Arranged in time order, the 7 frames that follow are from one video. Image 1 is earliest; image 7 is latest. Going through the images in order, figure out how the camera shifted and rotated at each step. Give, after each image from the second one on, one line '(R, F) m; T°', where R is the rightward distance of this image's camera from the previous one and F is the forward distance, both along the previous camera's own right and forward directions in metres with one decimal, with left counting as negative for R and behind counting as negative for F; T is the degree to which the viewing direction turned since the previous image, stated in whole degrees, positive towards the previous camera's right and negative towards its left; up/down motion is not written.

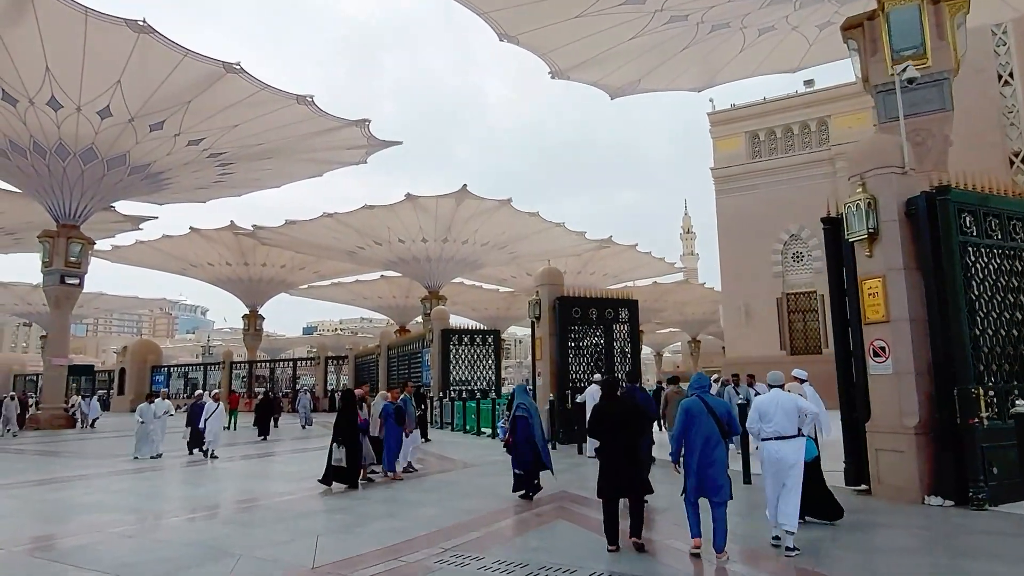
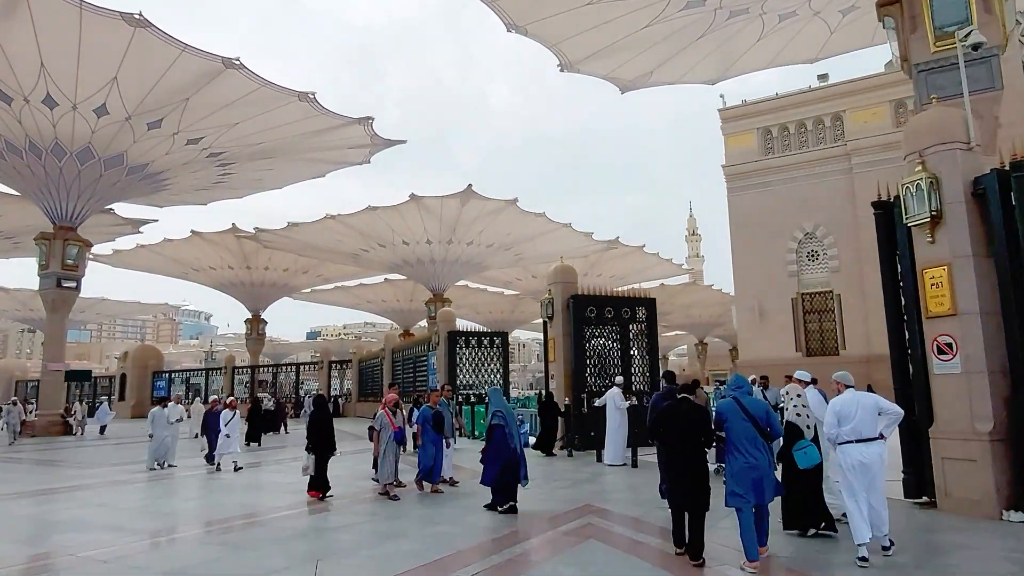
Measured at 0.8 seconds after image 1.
(-0.1, +0.6) m; 0°
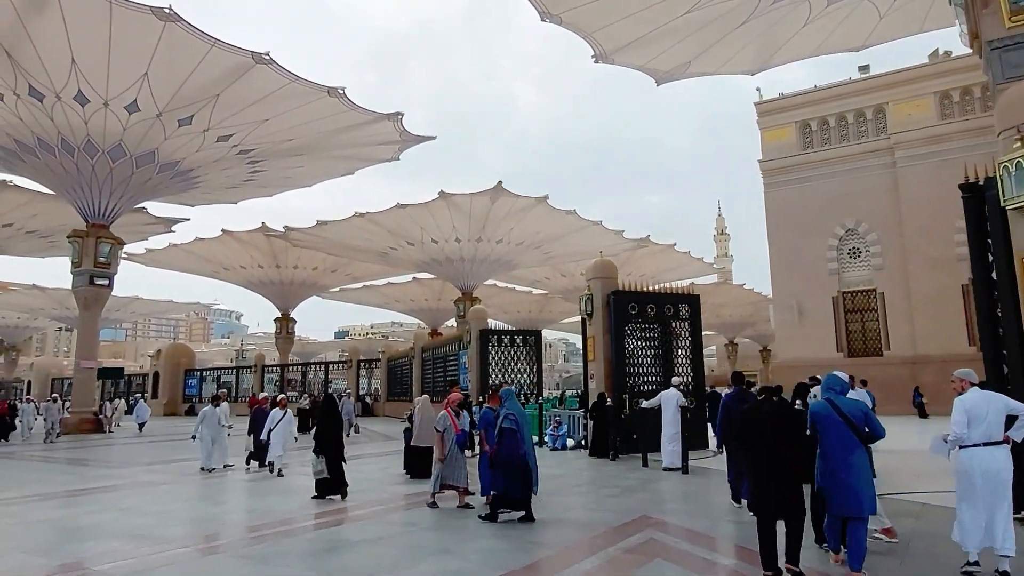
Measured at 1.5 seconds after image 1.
(-0.2, +0.4) m; -2°
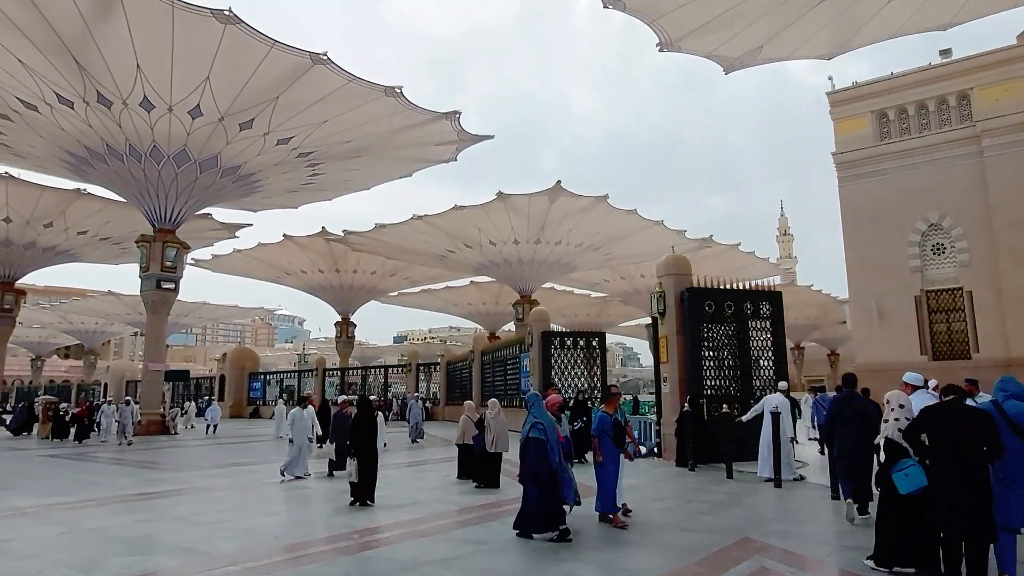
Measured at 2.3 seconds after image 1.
(-0.1, +0.5) m; -5°
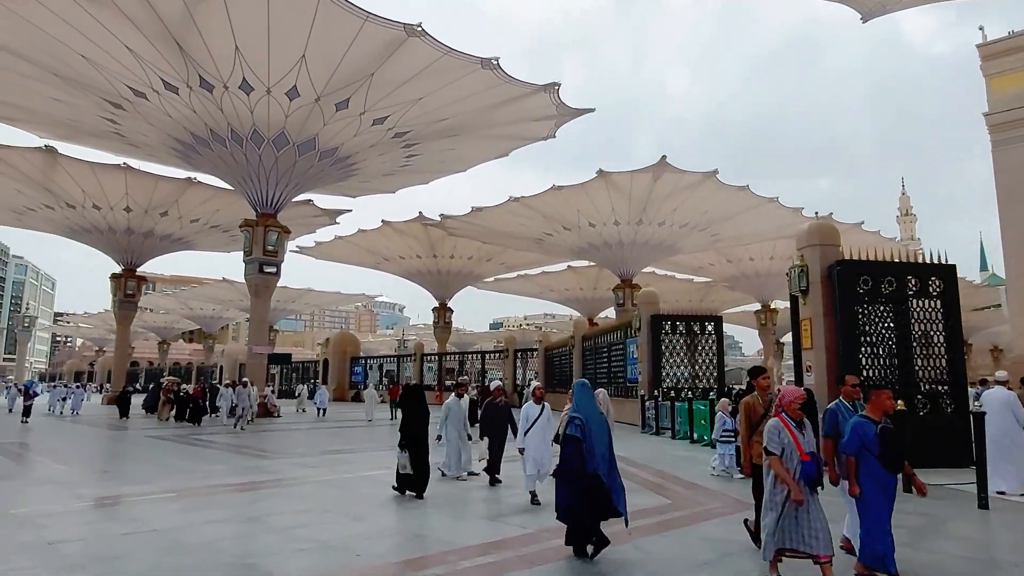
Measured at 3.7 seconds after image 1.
(-0.2, +1.0) m; -8°
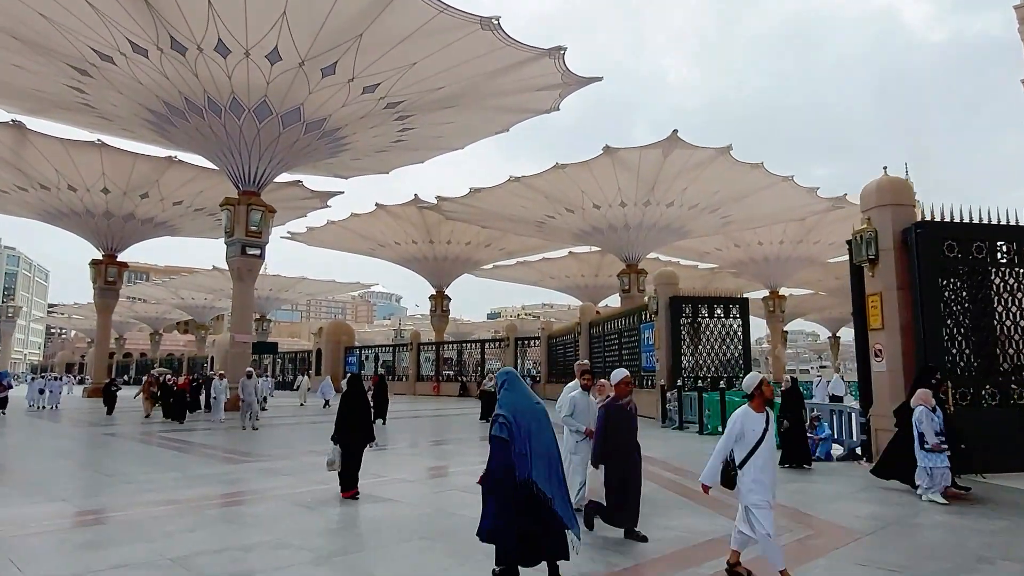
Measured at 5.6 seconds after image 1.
(-0.1, +1.4) m; 0°
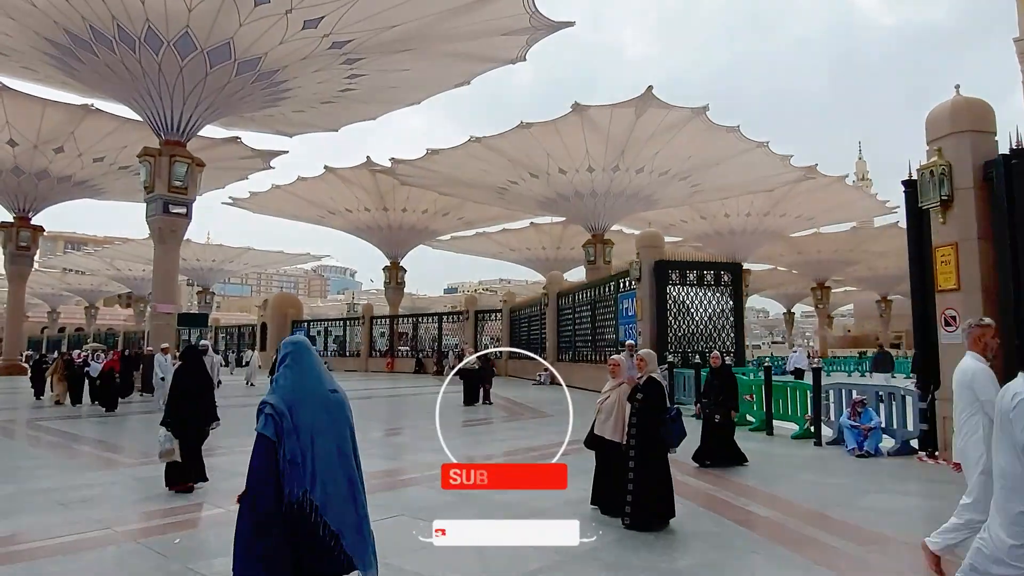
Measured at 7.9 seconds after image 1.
(-0.1, +1.7) m; +4°
